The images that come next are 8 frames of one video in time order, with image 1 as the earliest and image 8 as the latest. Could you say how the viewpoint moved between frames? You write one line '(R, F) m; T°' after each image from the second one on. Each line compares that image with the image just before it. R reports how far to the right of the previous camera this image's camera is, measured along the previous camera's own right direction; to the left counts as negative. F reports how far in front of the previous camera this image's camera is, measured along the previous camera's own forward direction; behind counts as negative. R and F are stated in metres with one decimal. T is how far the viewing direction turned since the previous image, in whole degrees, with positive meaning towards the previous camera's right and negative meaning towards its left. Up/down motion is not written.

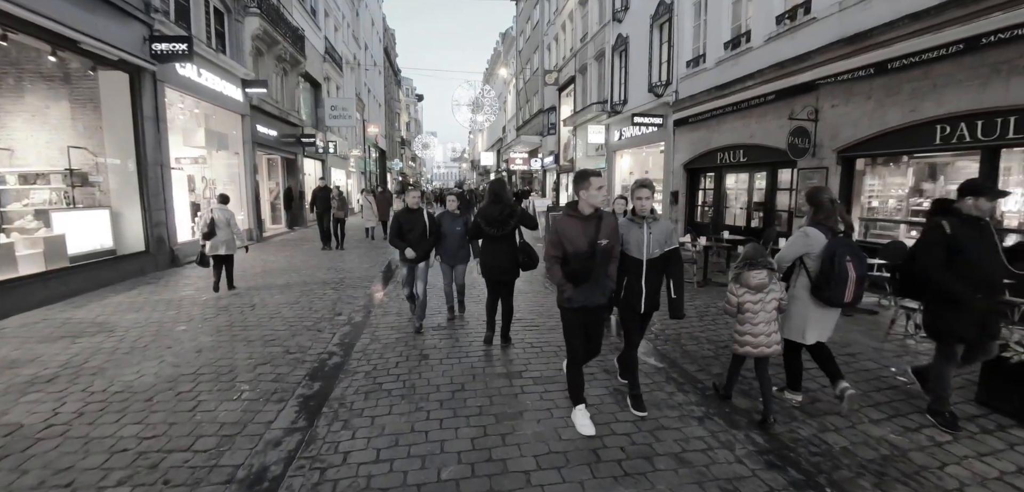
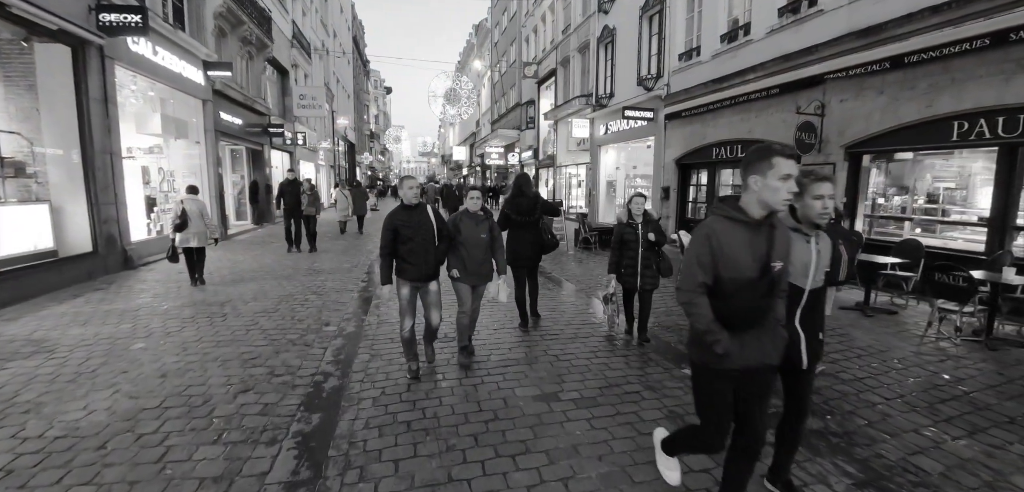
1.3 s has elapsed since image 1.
(-0.5, +0.6) m; +4°
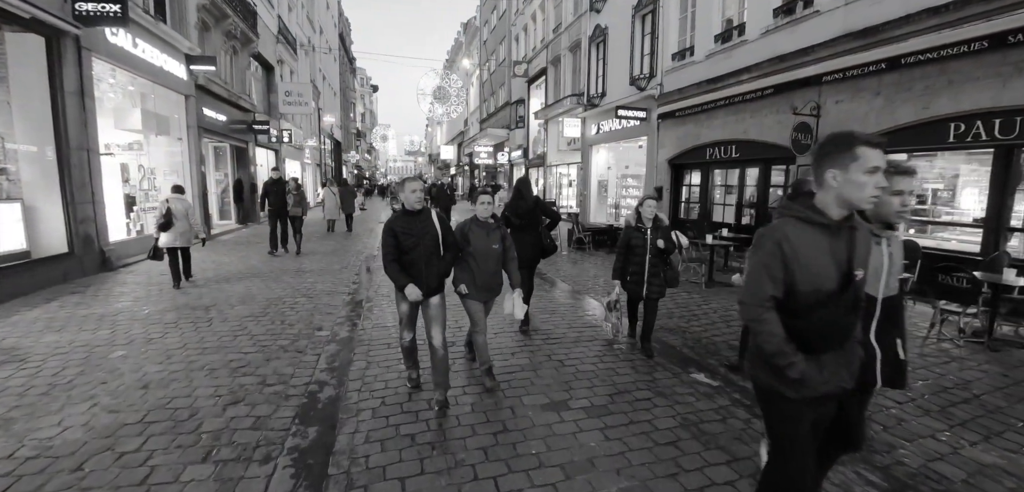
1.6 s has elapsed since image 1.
(-0.1, +0.2) m; +2°
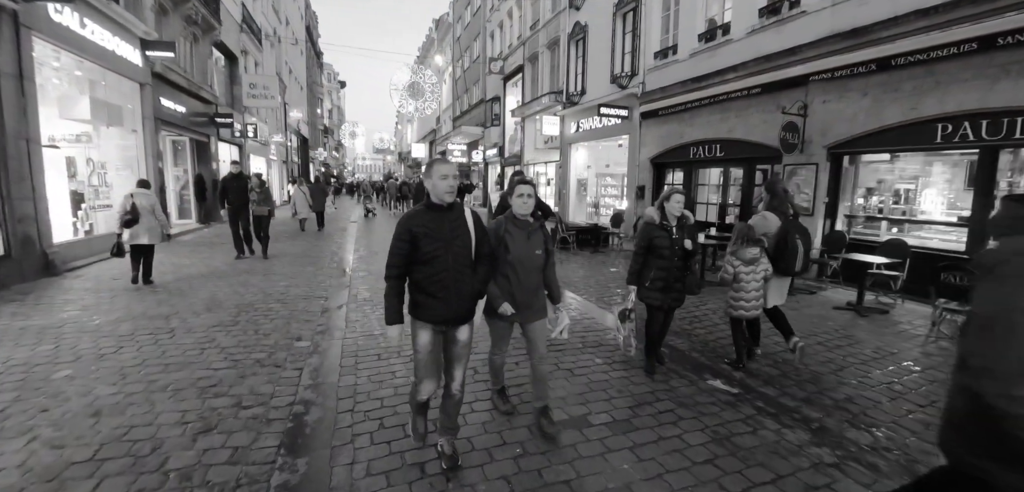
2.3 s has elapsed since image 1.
(-0.3, +0.3) m; +4°
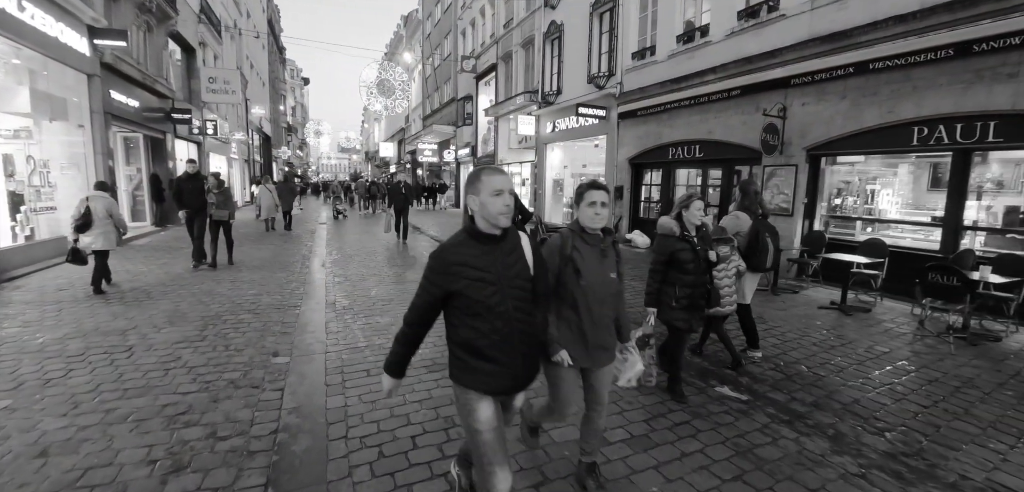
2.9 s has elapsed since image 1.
(-0.2, +0.2) m; +4°
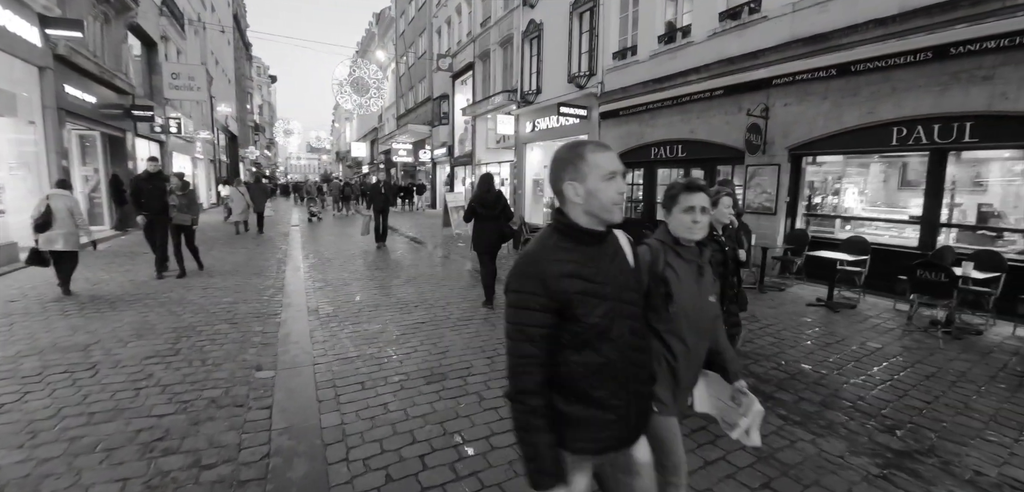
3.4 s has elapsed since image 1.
(-0.2, +0.2) m; +3°
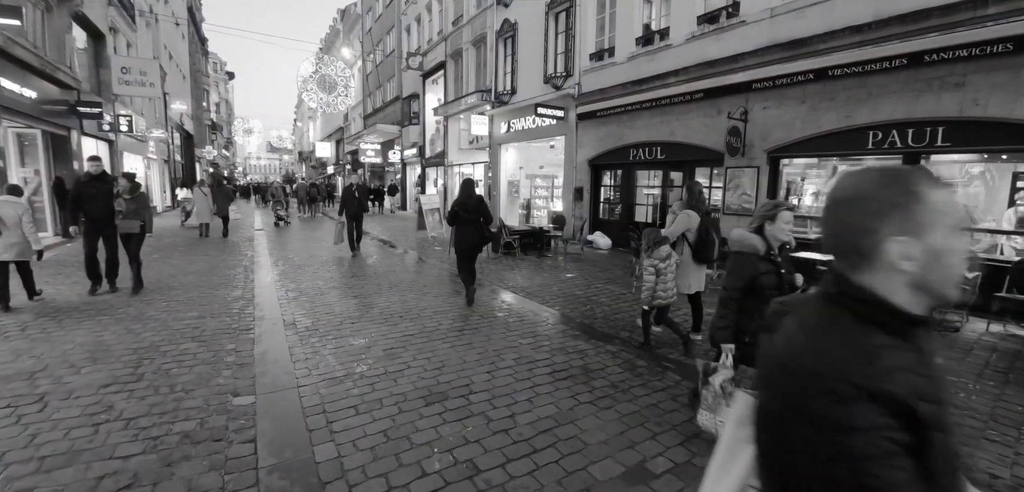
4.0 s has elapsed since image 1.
(-0.3, +0.2) m; +4°
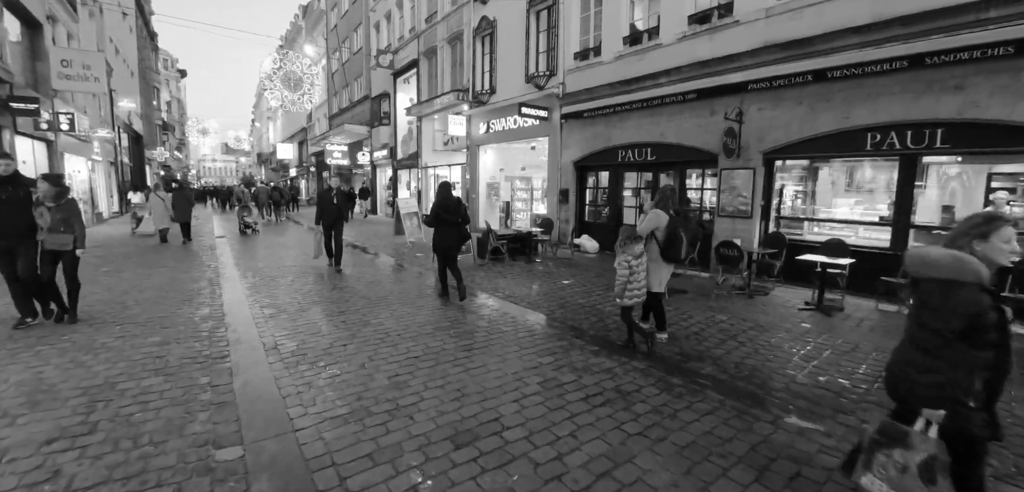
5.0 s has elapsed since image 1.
(-0.4, +0.5) m; +4°
